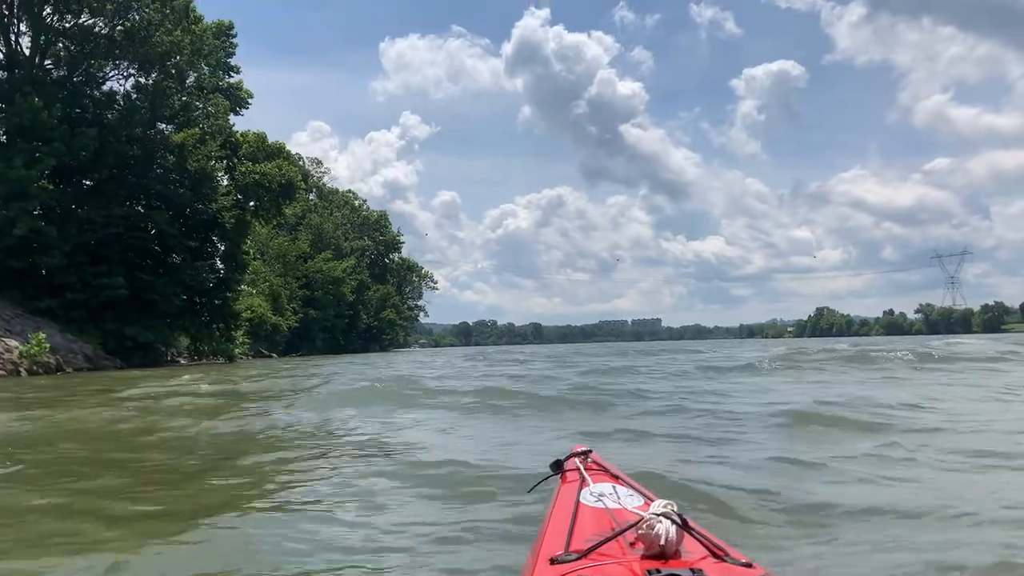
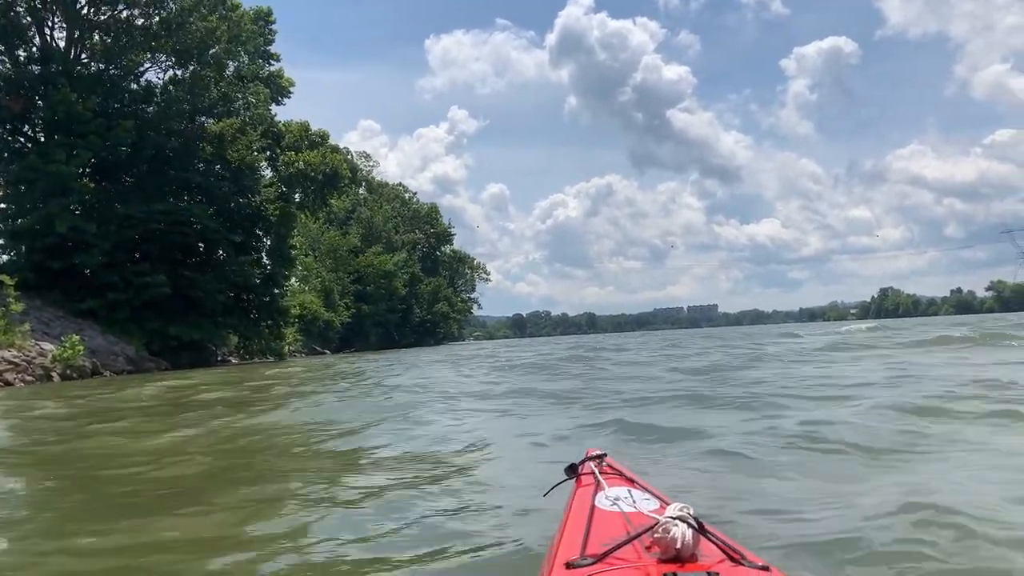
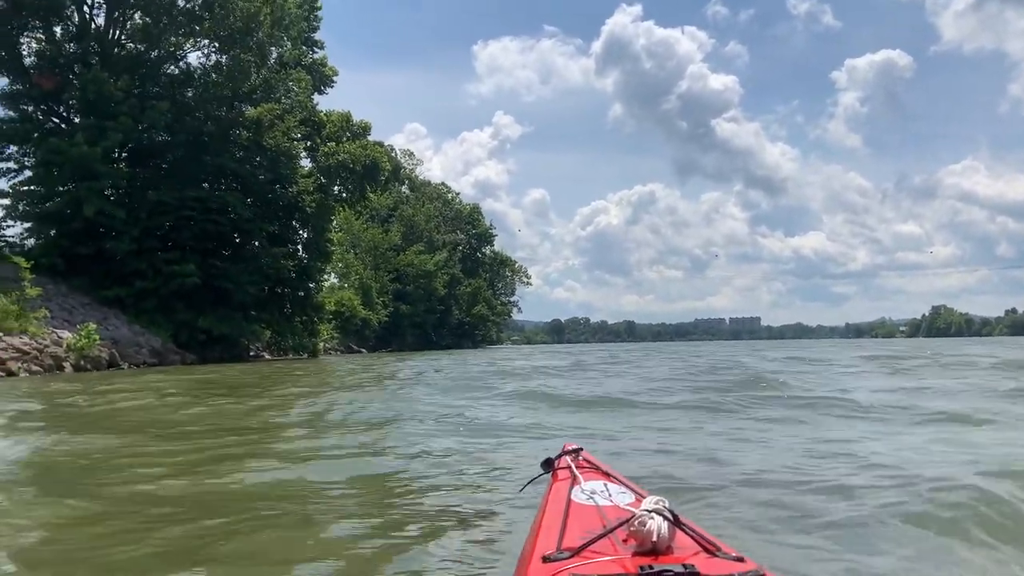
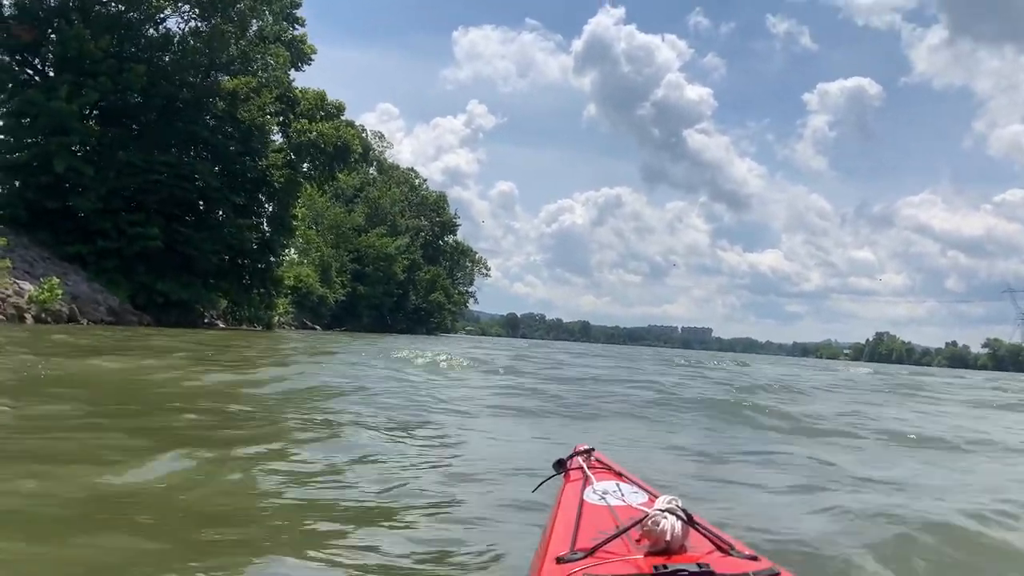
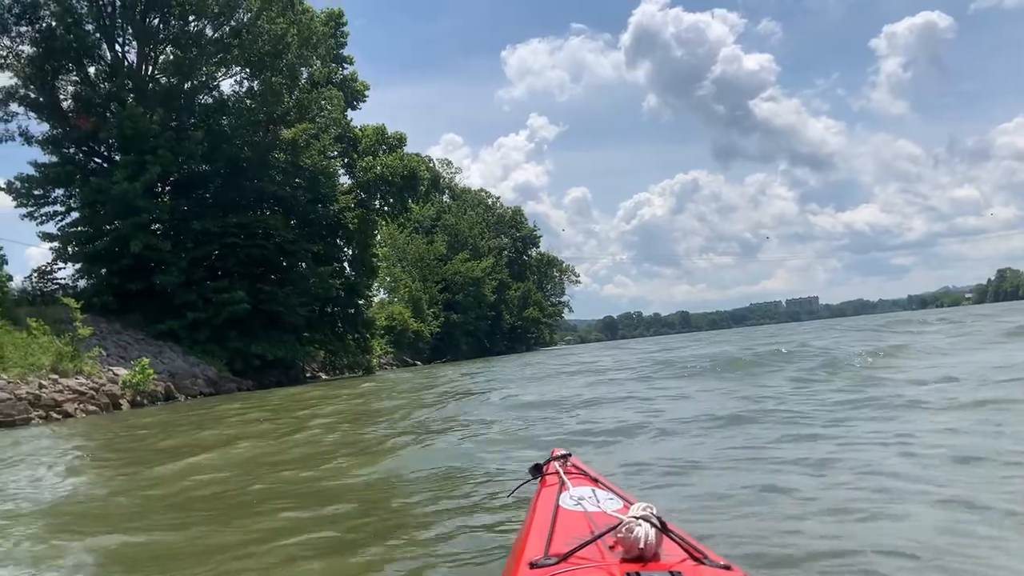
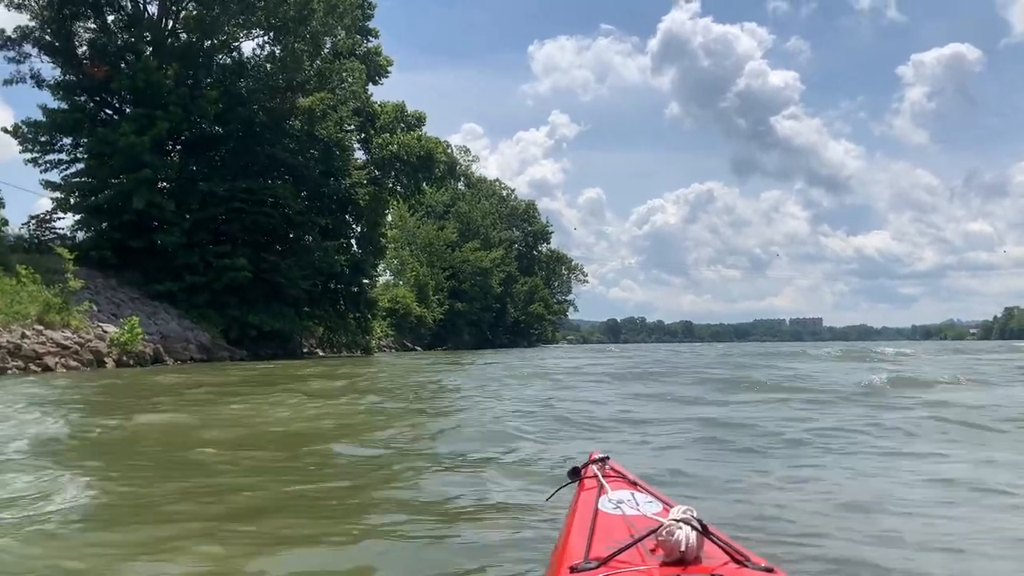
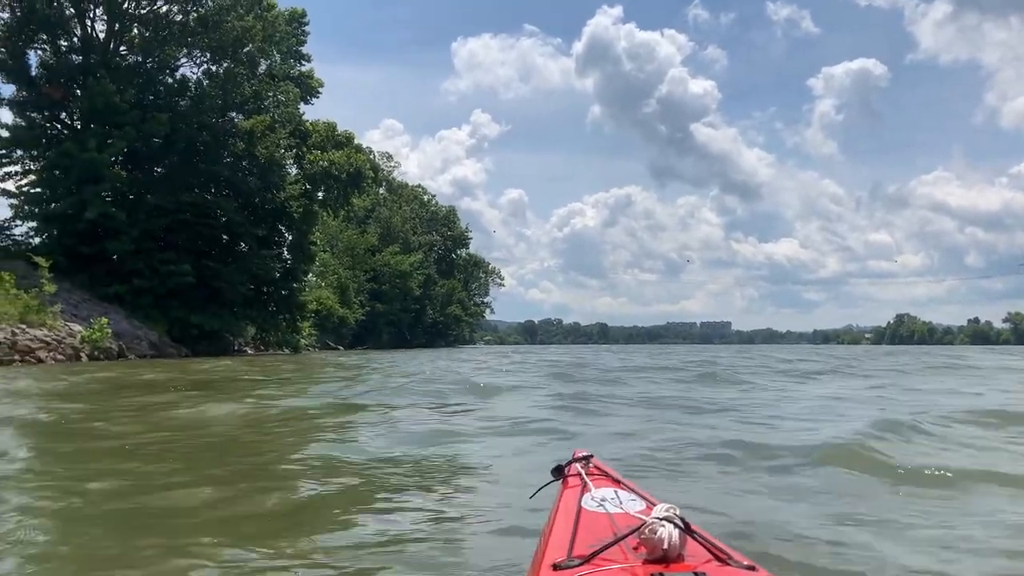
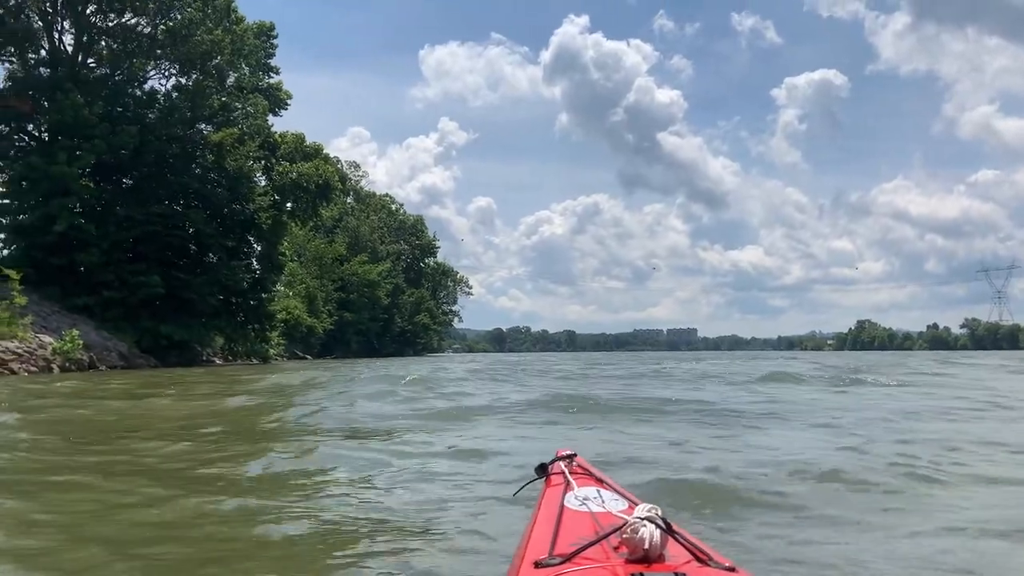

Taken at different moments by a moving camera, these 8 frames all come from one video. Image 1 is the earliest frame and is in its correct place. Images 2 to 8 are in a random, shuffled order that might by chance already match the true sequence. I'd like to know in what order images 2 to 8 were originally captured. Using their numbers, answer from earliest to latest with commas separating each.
8, 7, 2, 4, 3, 5, 6
